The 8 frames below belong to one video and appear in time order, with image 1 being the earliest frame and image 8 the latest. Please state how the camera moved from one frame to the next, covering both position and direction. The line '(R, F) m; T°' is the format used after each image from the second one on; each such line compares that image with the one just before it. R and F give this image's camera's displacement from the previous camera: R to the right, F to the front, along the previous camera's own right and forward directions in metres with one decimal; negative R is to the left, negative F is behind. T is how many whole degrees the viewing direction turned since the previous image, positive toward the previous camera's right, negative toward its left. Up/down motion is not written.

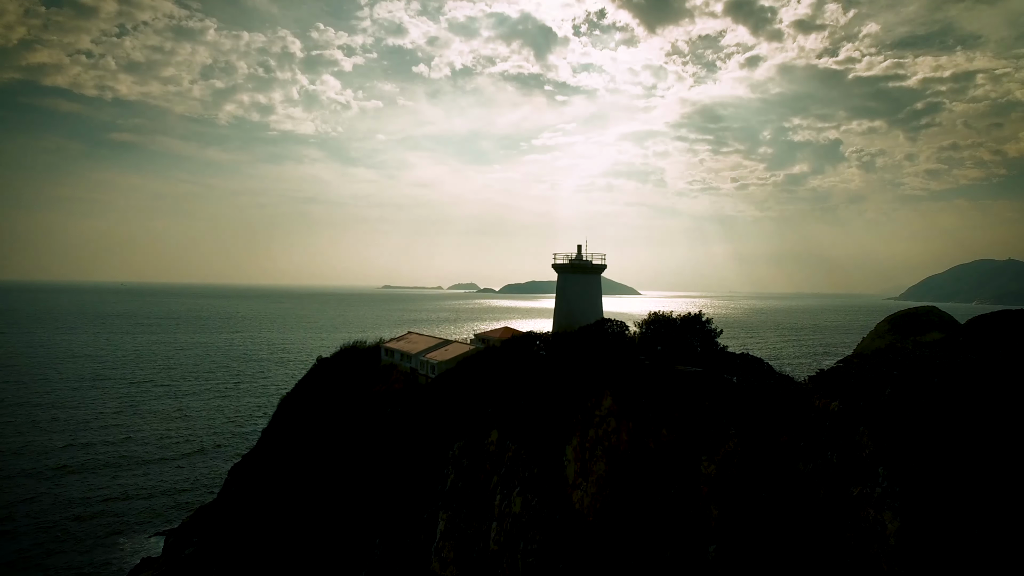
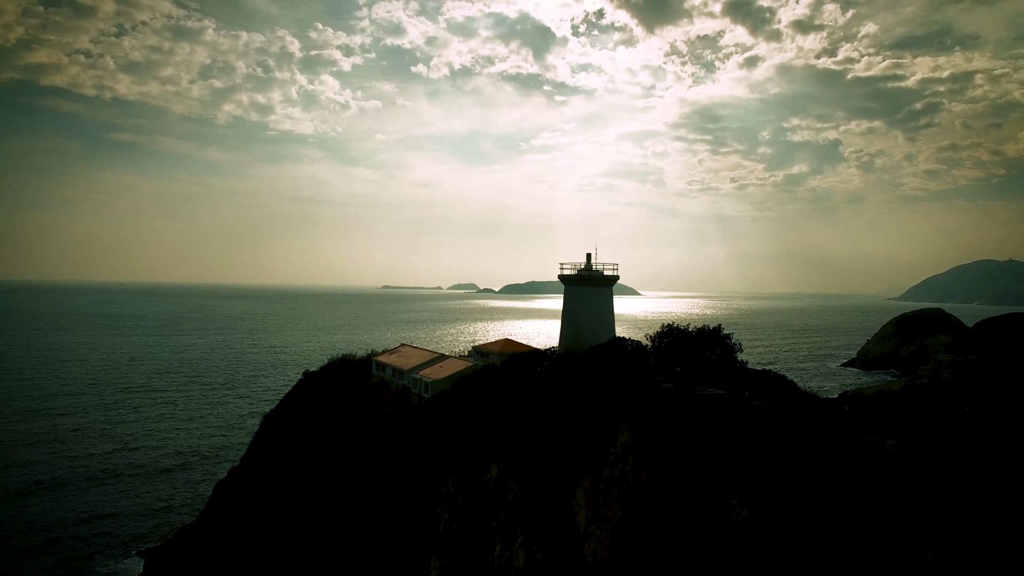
(-0.2, +1.2) m; 0°
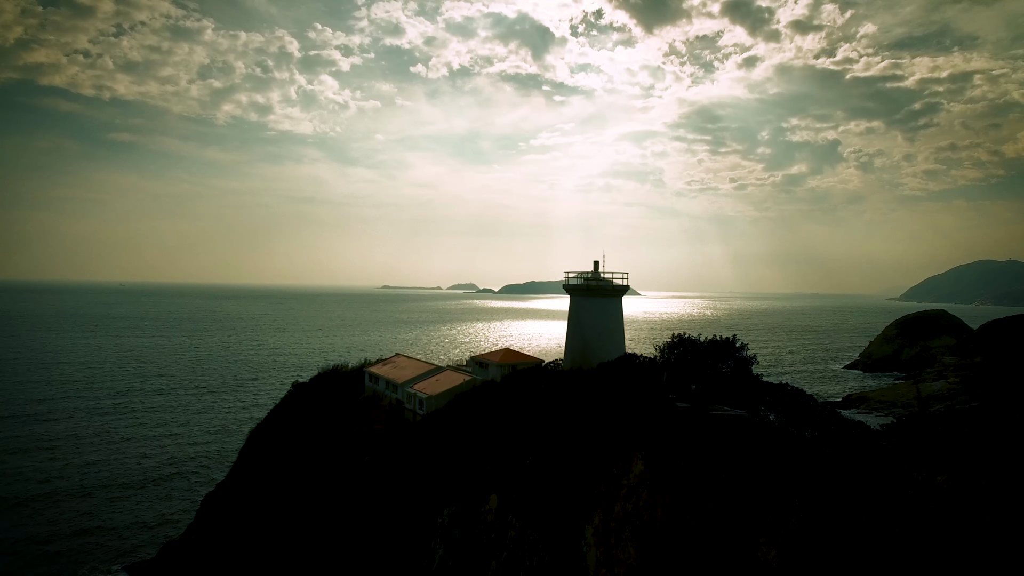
(-0.3, +0.6) m; 0°
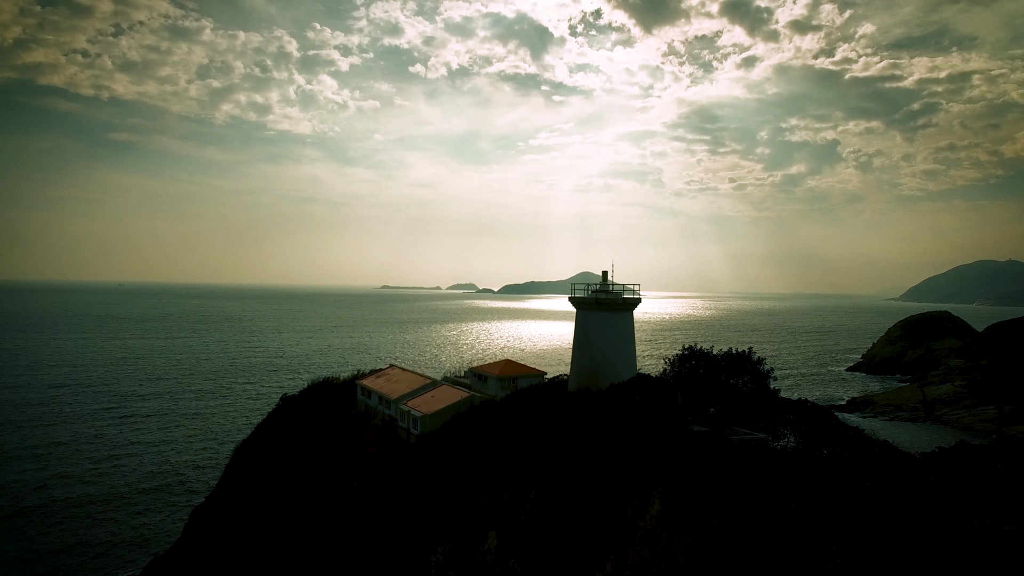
(-0.3, +0.7) m; 0°
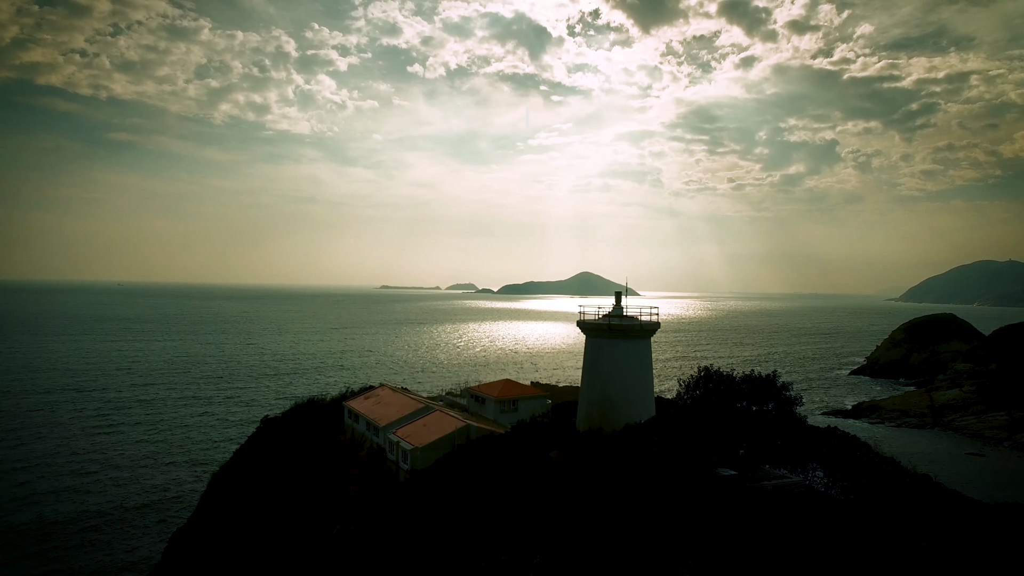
(0.0, +1.3) m; 0°
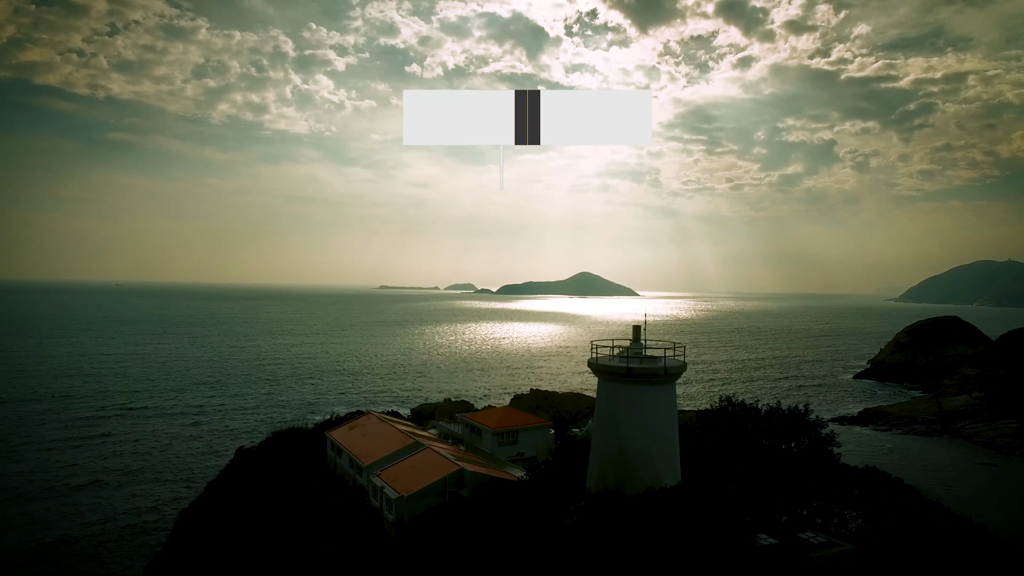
(0.0, +1.5) m; 0°
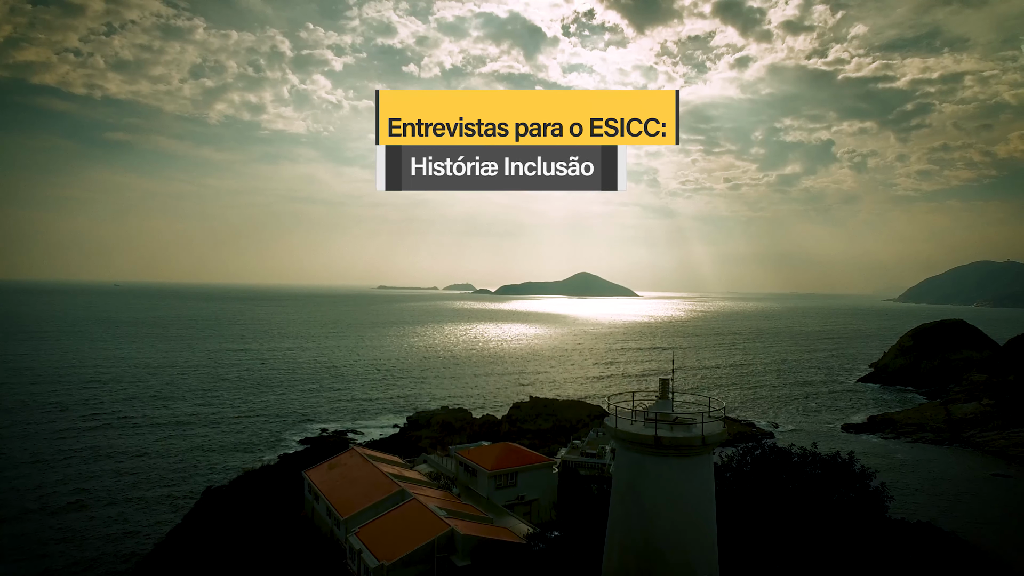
(0.0, +1.5) m; 0°
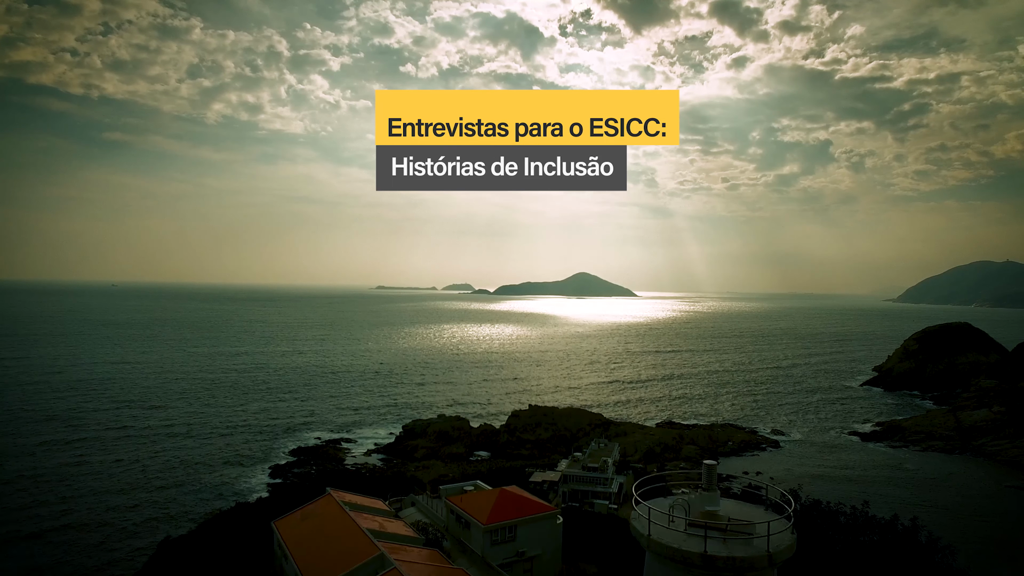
(0.0, +1.6) m; 0°
